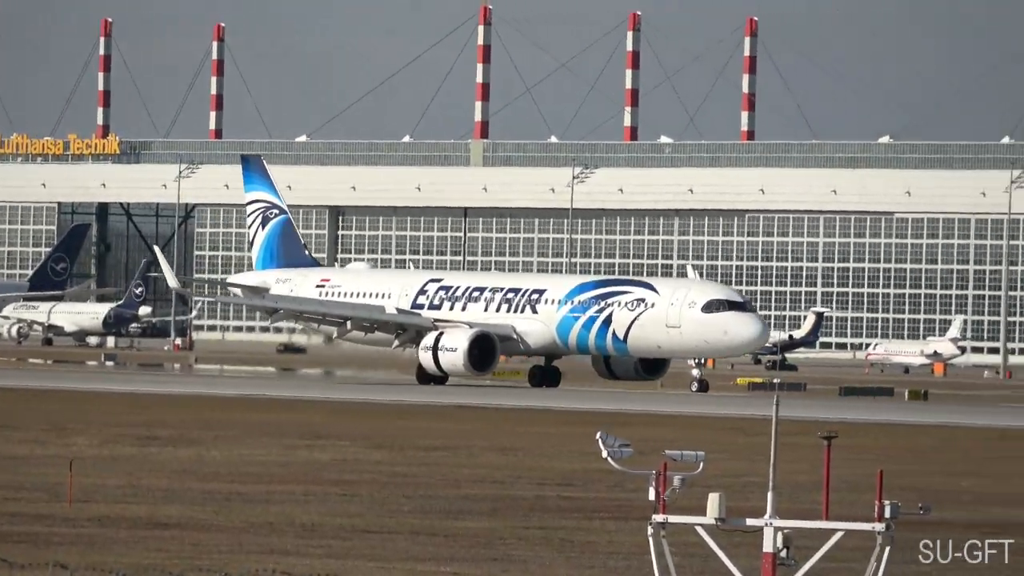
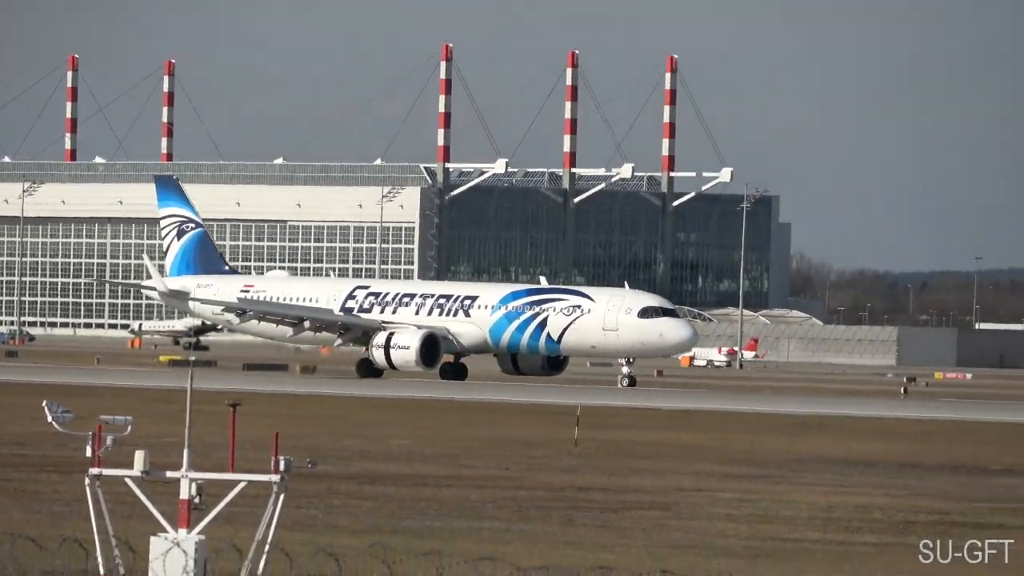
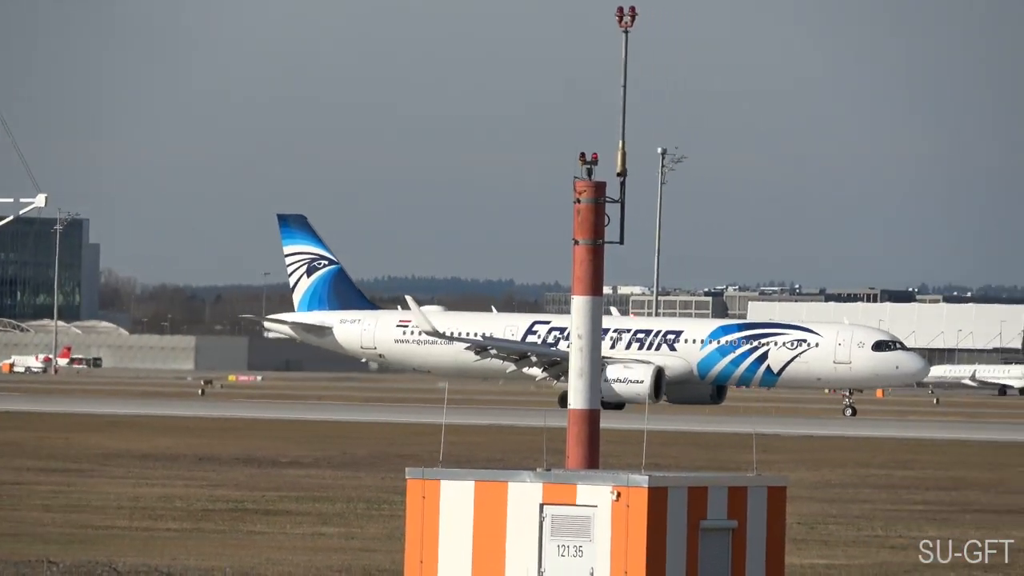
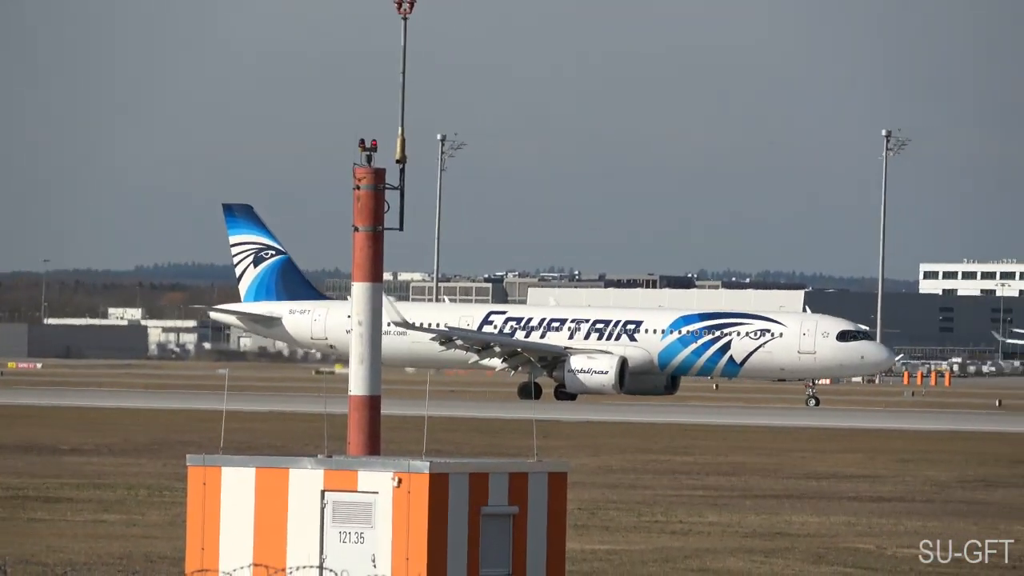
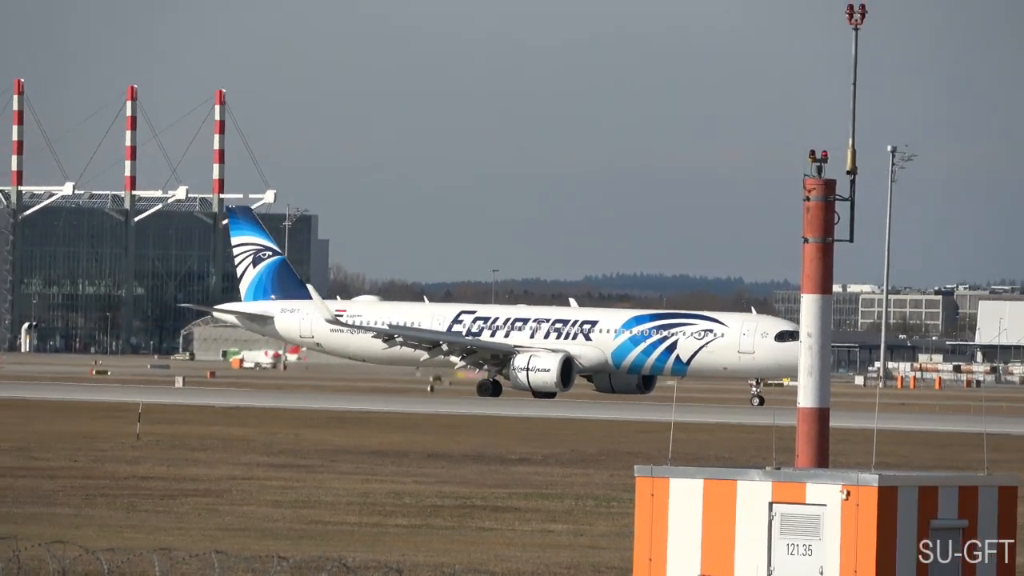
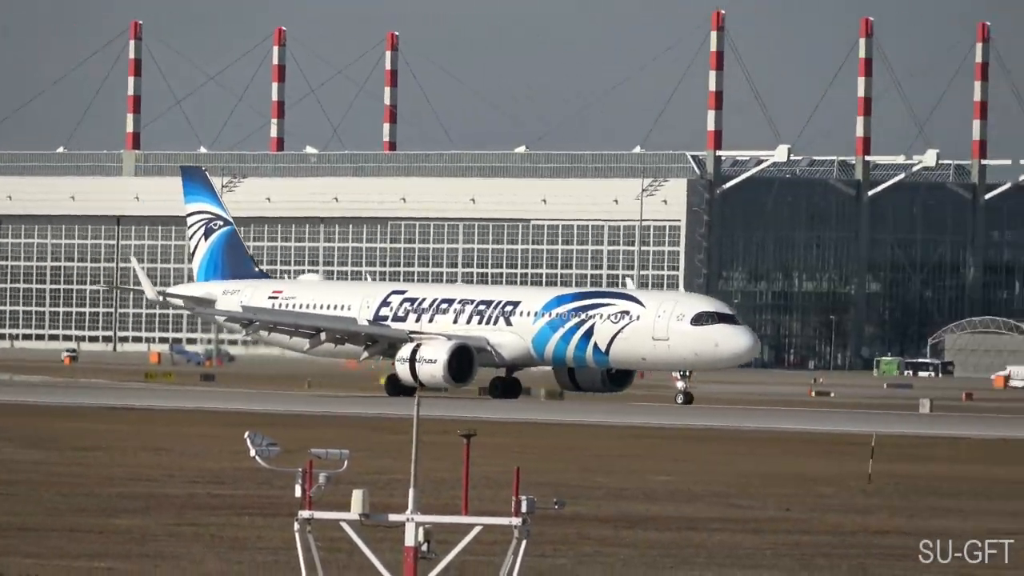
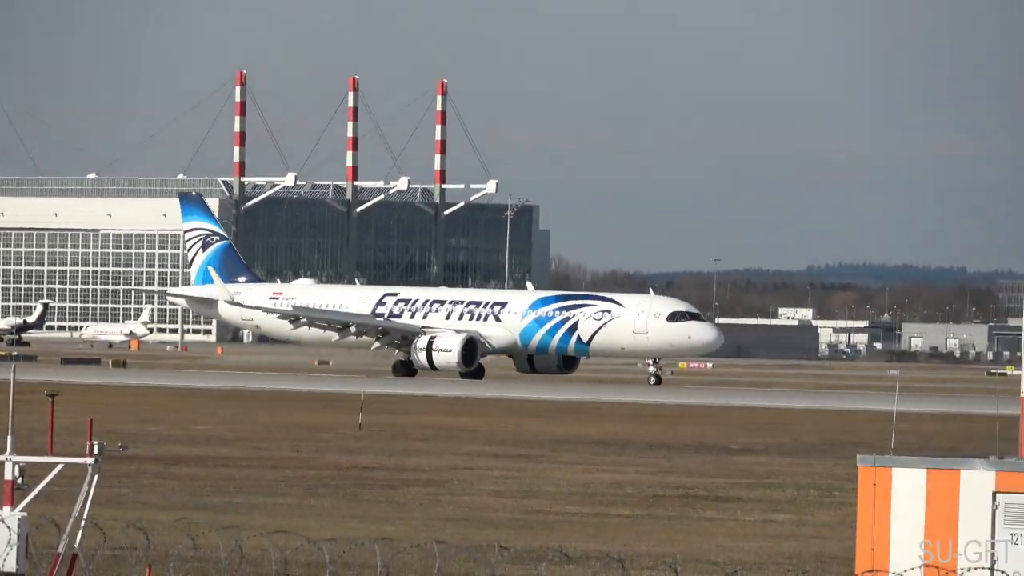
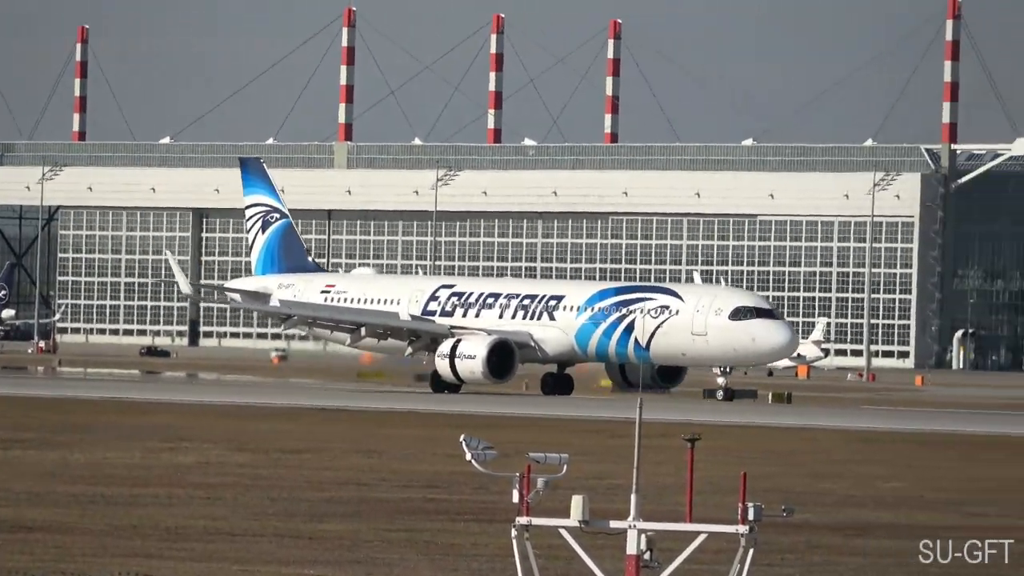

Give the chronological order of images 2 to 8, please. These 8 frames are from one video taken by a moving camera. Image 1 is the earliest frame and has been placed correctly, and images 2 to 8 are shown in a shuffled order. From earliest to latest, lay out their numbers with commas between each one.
8, 6, 2, 7, 5, 3, 4
